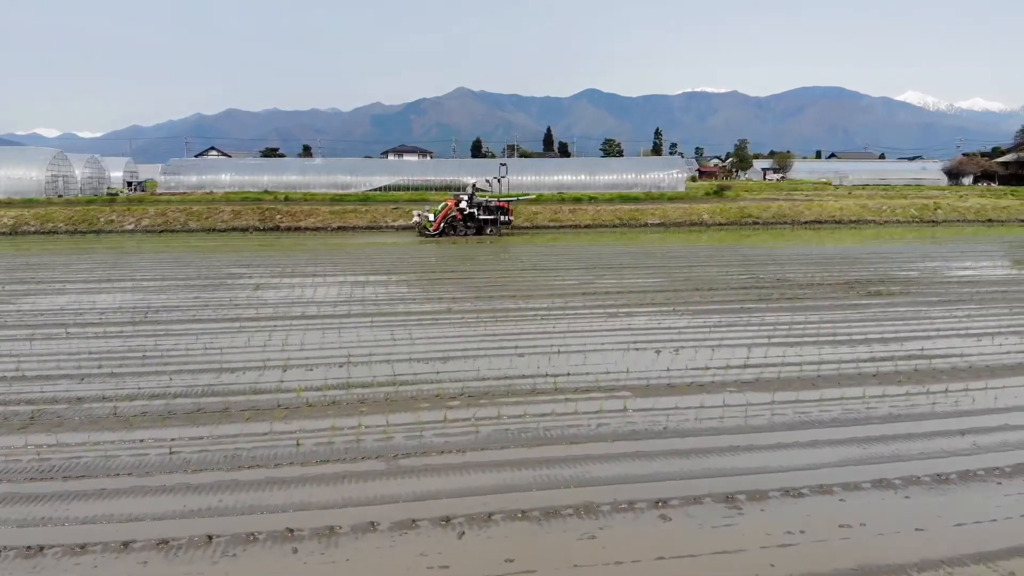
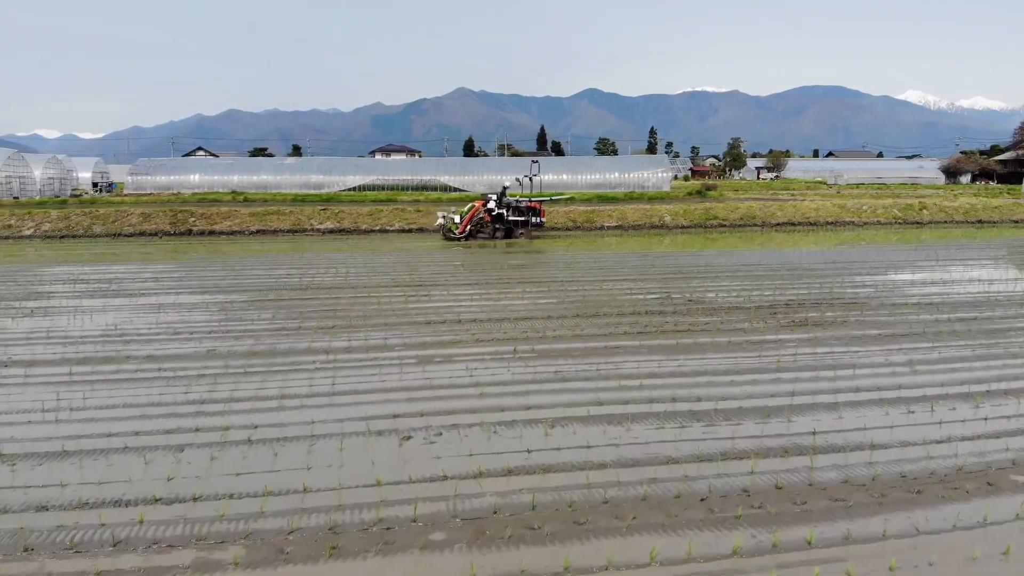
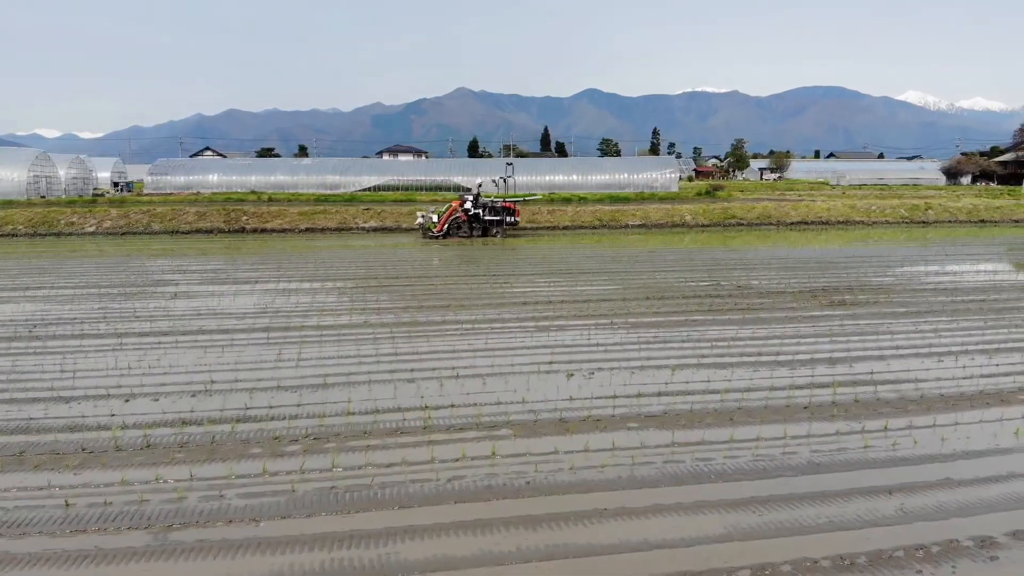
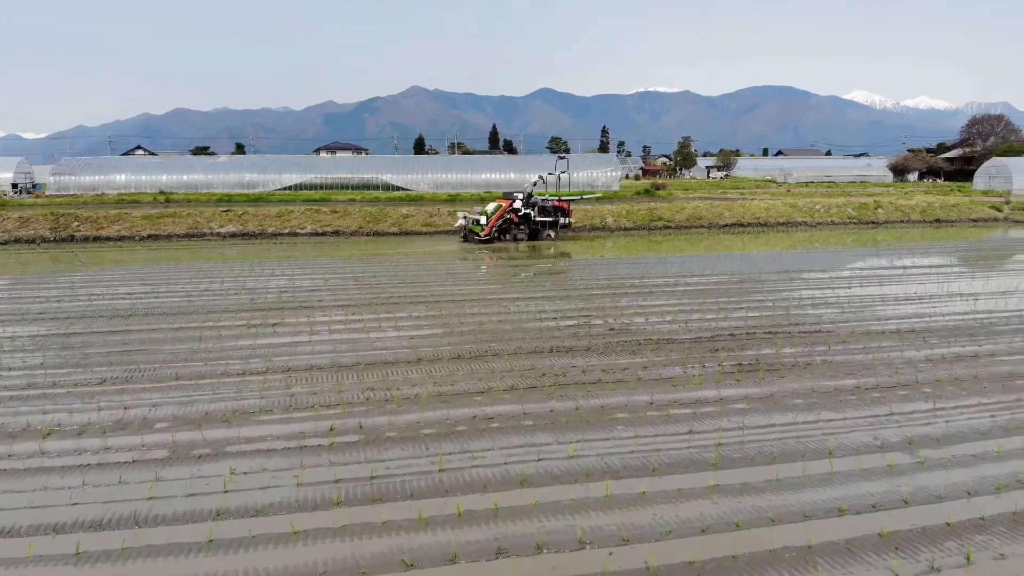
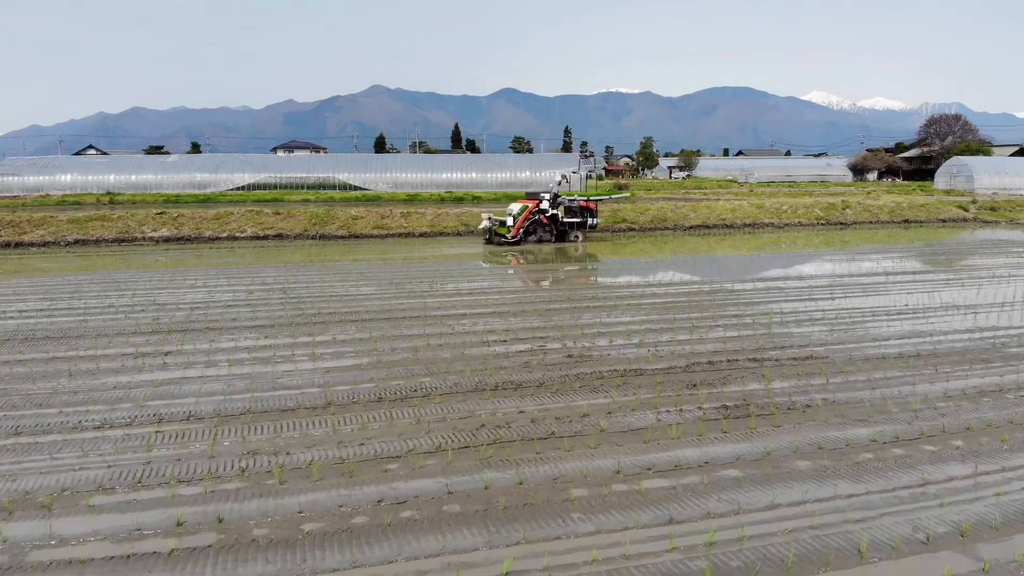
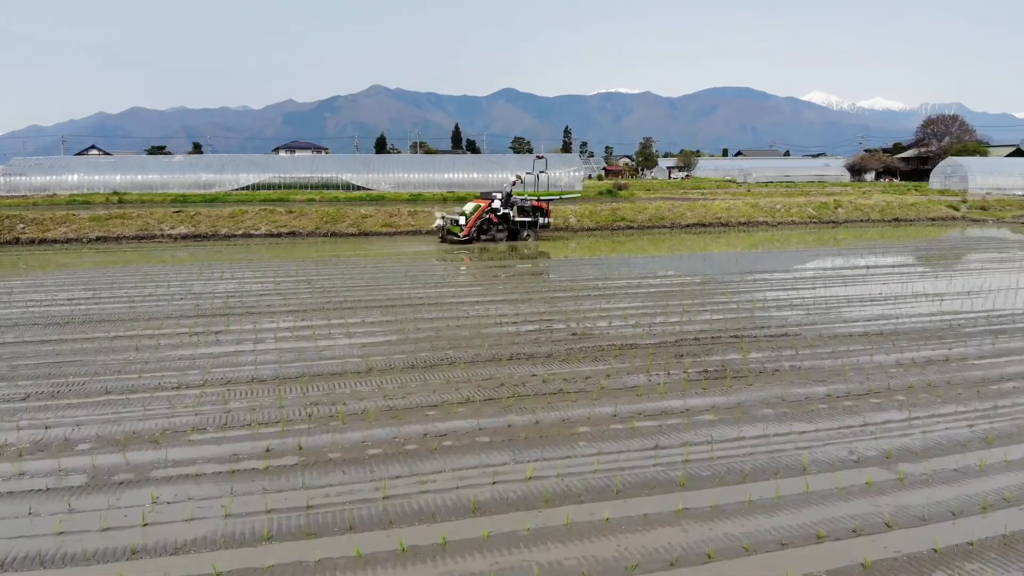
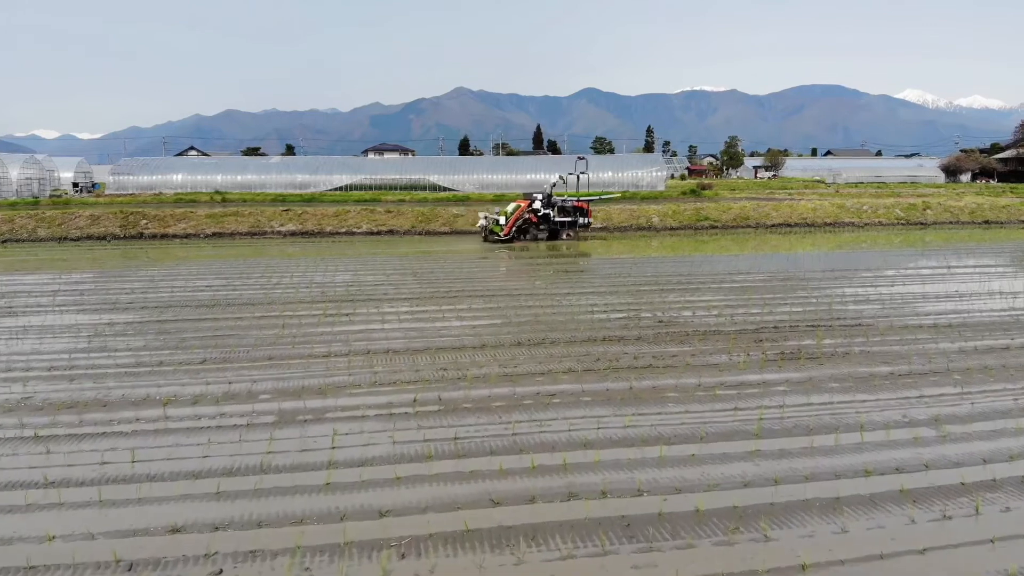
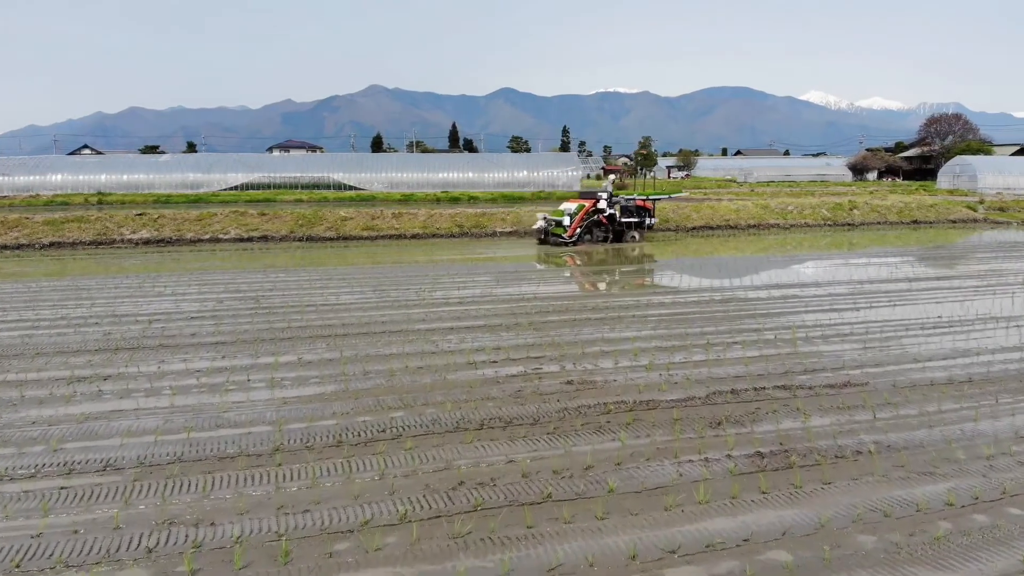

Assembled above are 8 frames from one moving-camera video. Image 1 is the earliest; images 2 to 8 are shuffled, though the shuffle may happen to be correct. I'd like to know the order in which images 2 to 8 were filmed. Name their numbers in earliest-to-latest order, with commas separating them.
3, 2, 7, 4, 6, 5, 8
